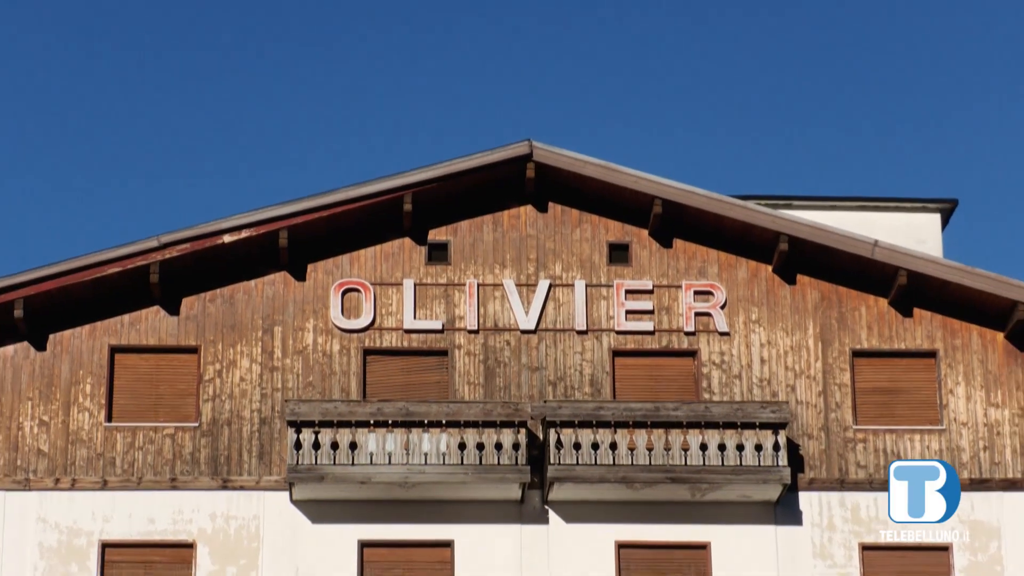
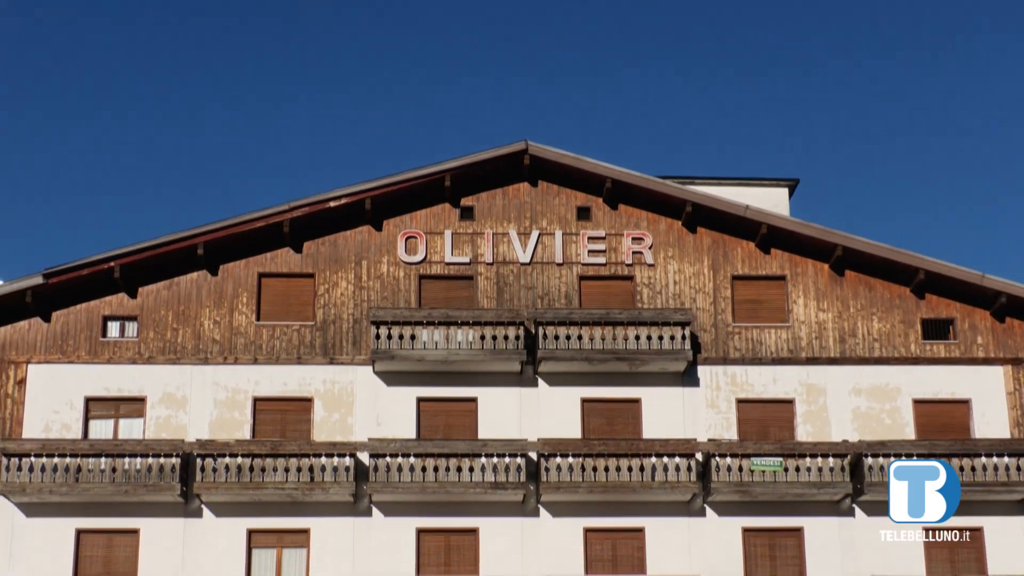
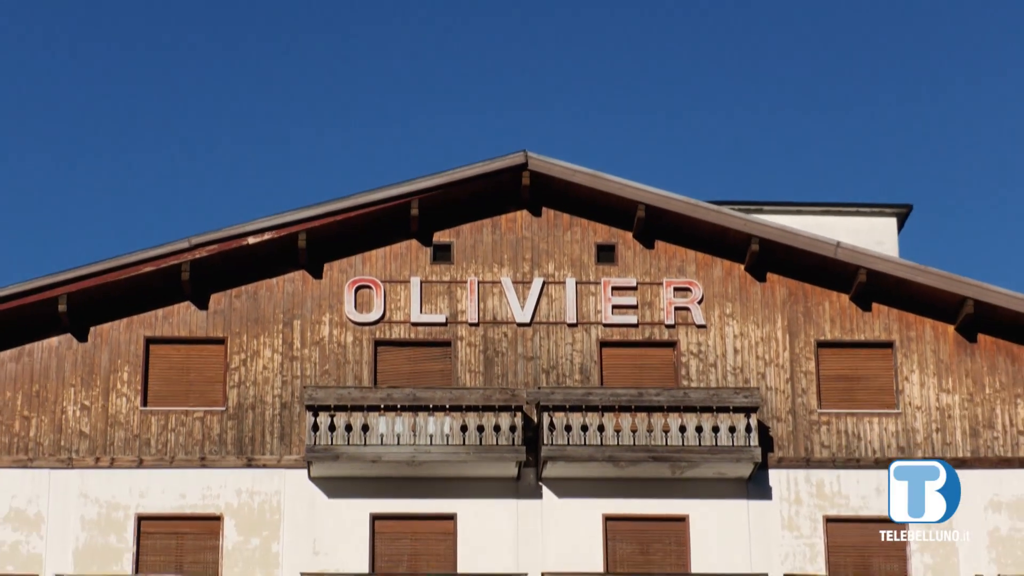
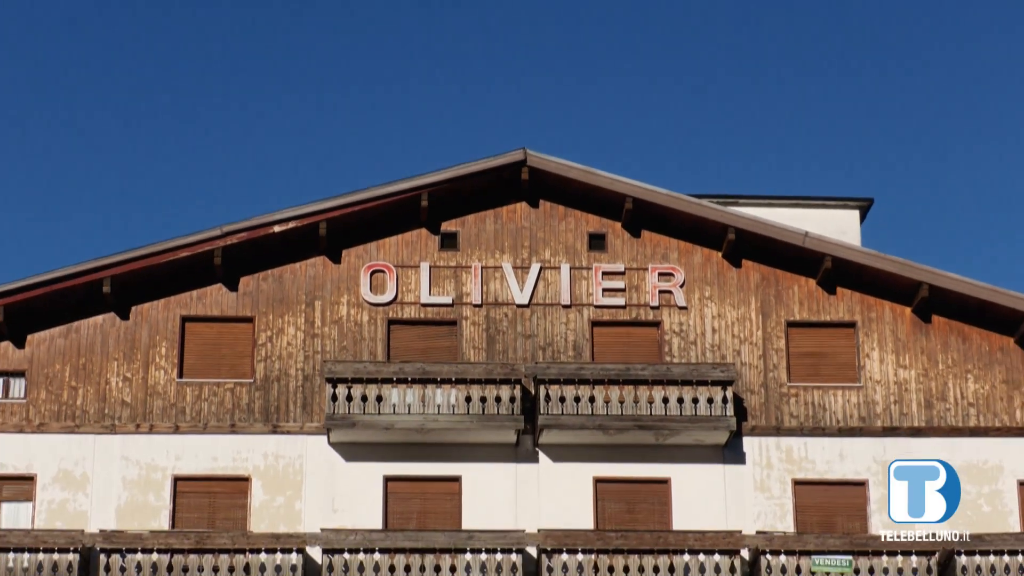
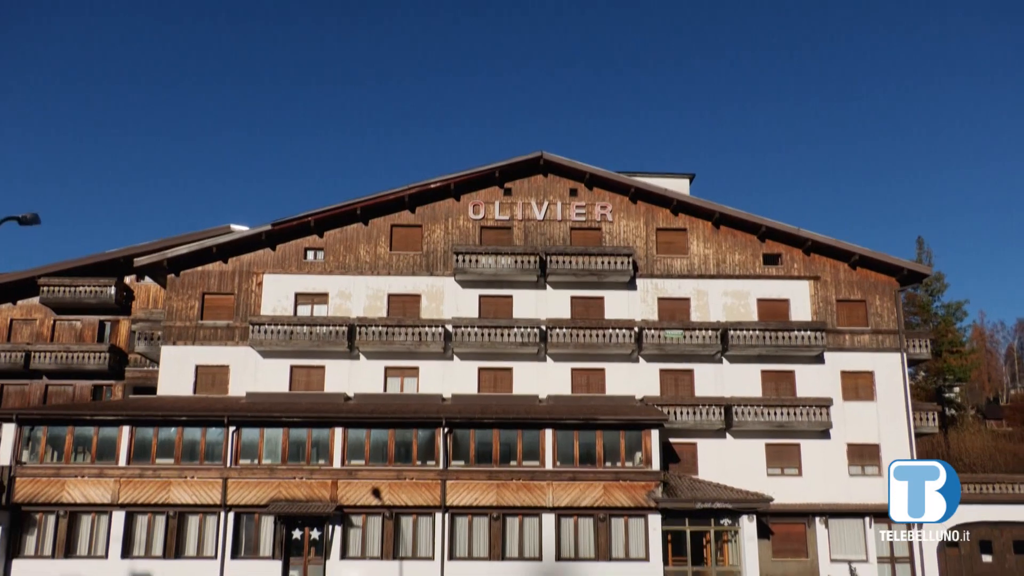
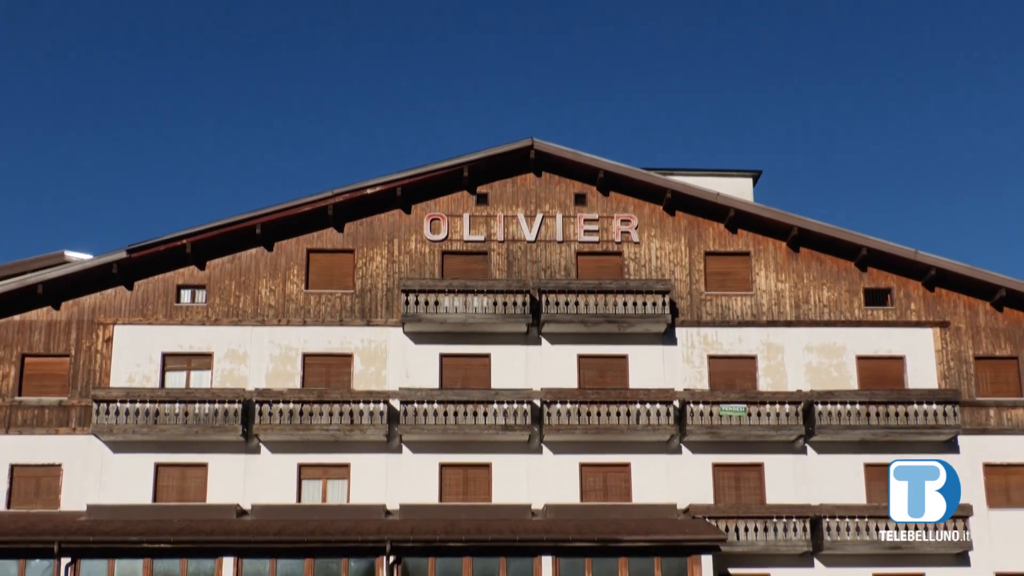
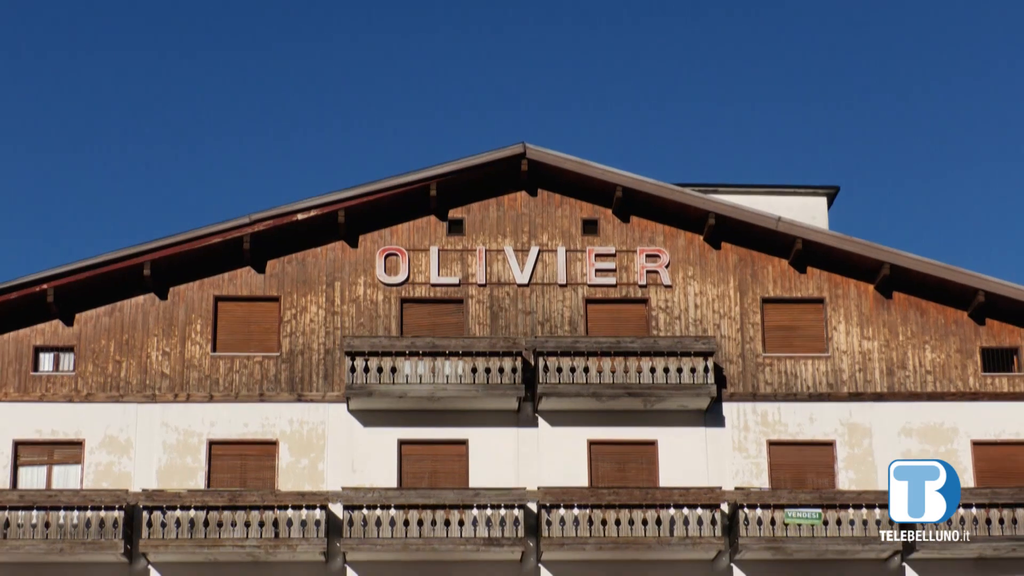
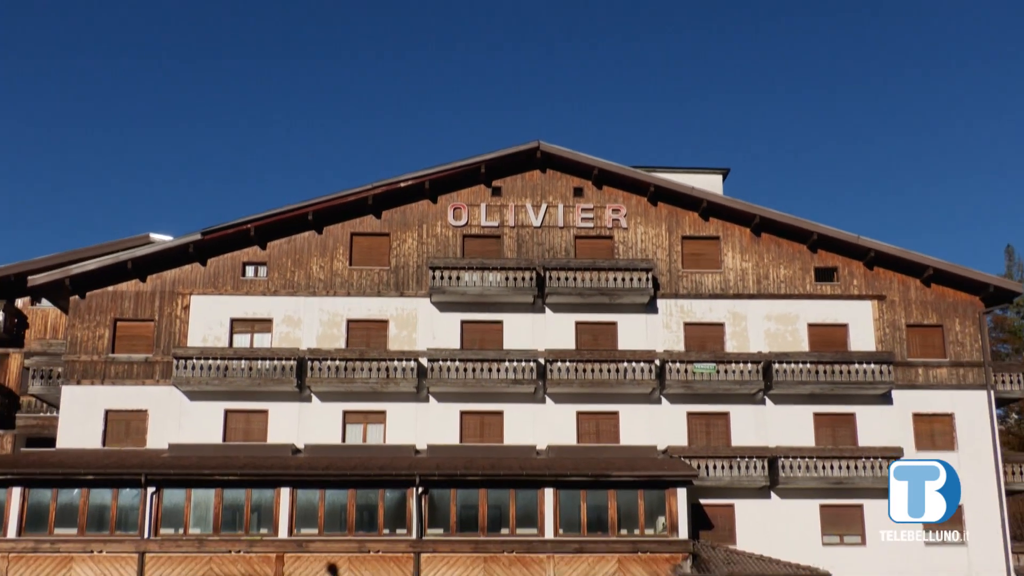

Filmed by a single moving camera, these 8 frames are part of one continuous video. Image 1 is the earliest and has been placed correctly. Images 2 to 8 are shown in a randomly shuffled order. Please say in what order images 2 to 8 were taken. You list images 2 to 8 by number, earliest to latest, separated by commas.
3, 4, 7, 2, 6, 8, 5
